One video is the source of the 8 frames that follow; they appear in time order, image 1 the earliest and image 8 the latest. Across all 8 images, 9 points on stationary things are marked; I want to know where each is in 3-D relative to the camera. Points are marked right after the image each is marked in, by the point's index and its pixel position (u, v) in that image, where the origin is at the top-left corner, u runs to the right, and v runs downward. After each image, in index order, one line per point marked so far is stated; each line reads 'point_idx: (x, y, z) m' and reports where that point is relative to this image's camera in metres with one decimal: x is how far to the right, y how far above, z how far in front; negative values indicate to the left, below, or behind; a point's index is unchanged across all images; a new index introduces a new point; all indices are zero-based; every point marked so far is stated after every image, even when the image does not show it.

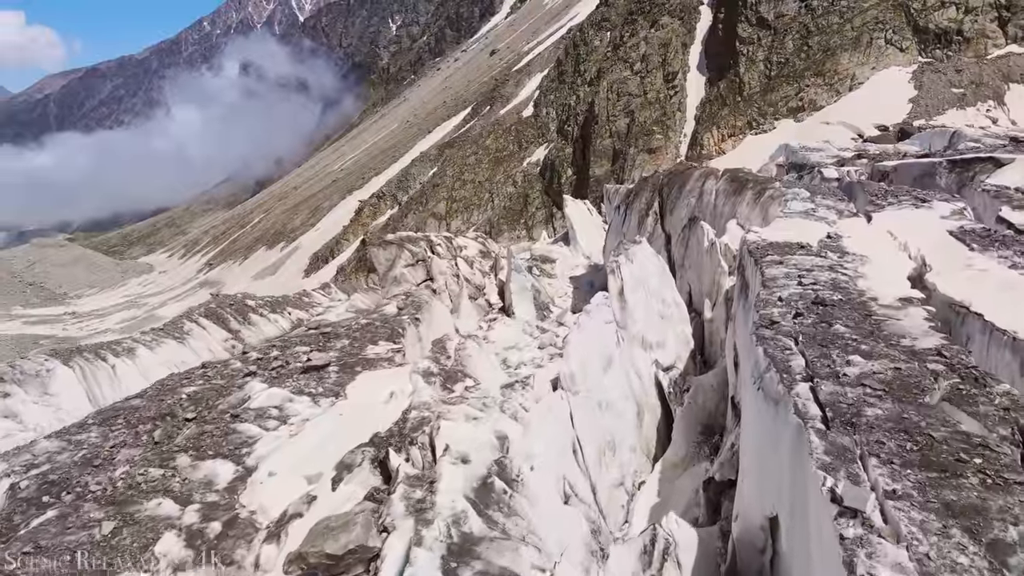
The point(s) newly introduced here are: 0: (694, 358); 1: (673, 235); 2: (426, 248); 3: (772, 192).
0: (+2.6, -1.0, +10.5) m
1: (+3.3, +1.1, +14.9) m
2: (-2.3, +1.0, +19.3) m
3: (+4.2, +1.6, +11.8) m
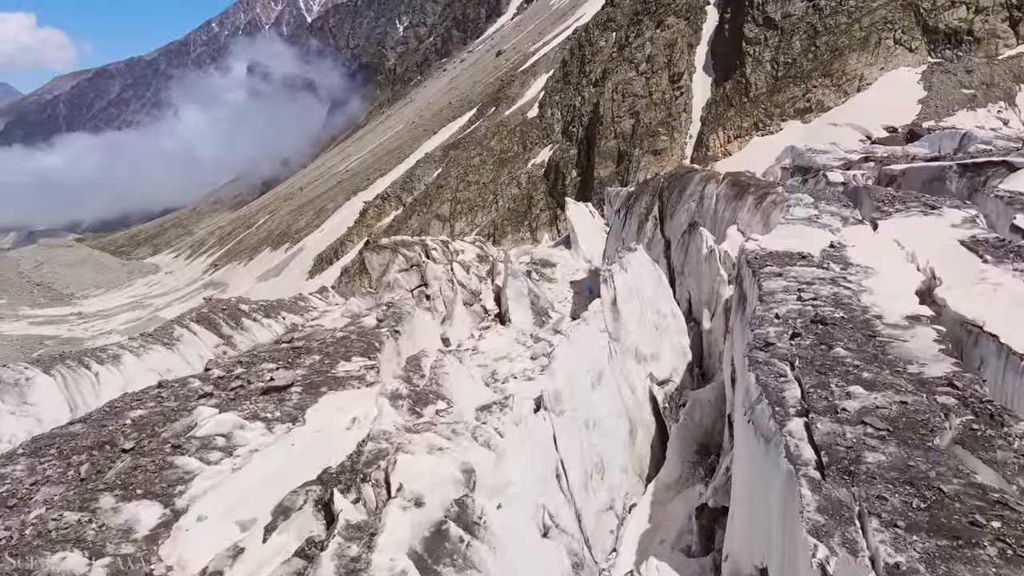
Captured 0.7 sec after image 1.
0: (+2.5, -1.1, +10.0) m
1: (+3.2, +0.9, +14.4) m
2: (-2.4, +0.9, +18.8) m
3: (+4.1, +1.4, +11.3) m
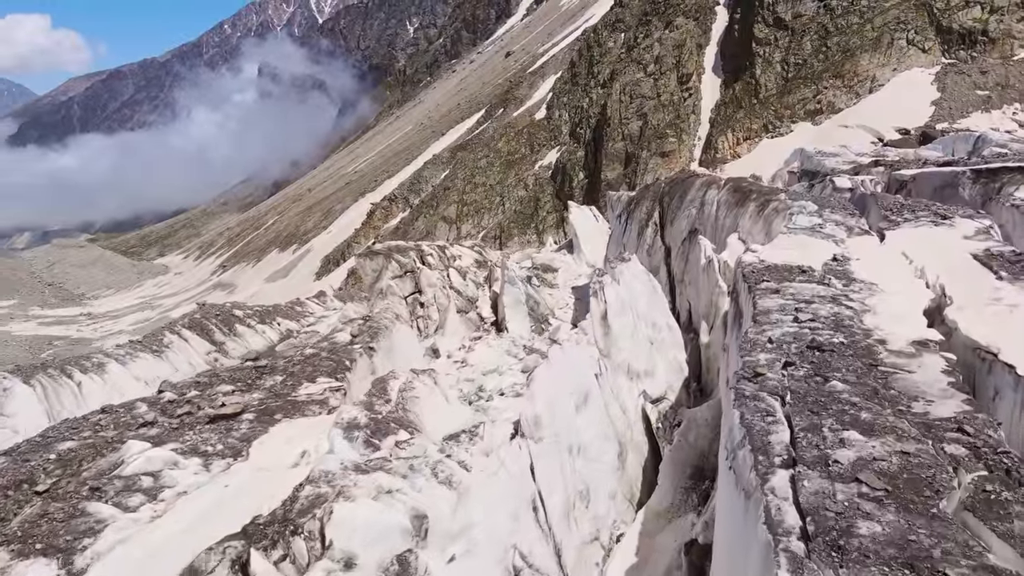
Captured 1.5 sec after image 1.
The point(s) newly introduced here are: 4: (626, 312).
0: (+2.3, -1.3, +9.5) m
1: (+3.0, +0.7, +13.9) m
2: (-2.5, +0.7, +18.4) m
3: (+3.9, +1.2, +10.8) m
4: (+1.5, -0.3, +9.8) m
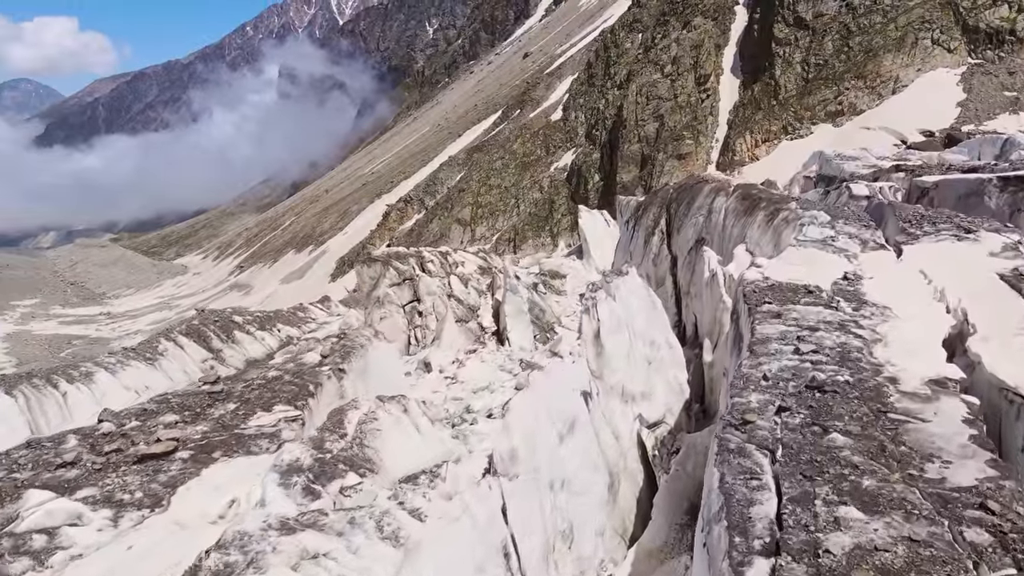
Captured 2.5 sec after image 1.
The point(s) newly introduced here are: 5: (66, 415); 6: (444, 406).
0: (+2.1, -1.5, +8.8) m
1: (+3.0, +0.5, +13.2) m
2: (-2.4, +0.5, +17.8) m
3: (+3.8, +1.0, +10.1) m
4: (+1.3, -0.5, +9.2) m
5: (-8.4, -2.4, +13.7) m
6: (-0.9, -1.6, +9.7) m
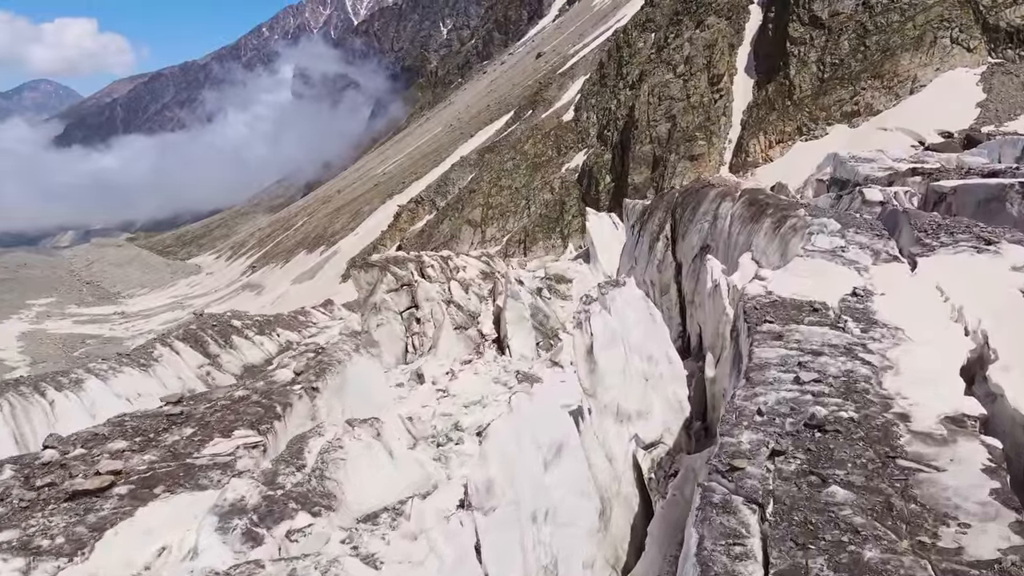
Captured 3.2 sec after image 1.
0: (+2.0, -1.6, +8.3) m
1: (+3.0, +0.4, +12.7) m
2: (-2.3, +0.4, +17.4) m
3: (+3.7, +0.9, +9.5) m
4: (+1.2, -0.7, +8.7) m
5: (-8.4, -2.5, +13.4) m
6: (-1.0, -1.7, +9.3) m
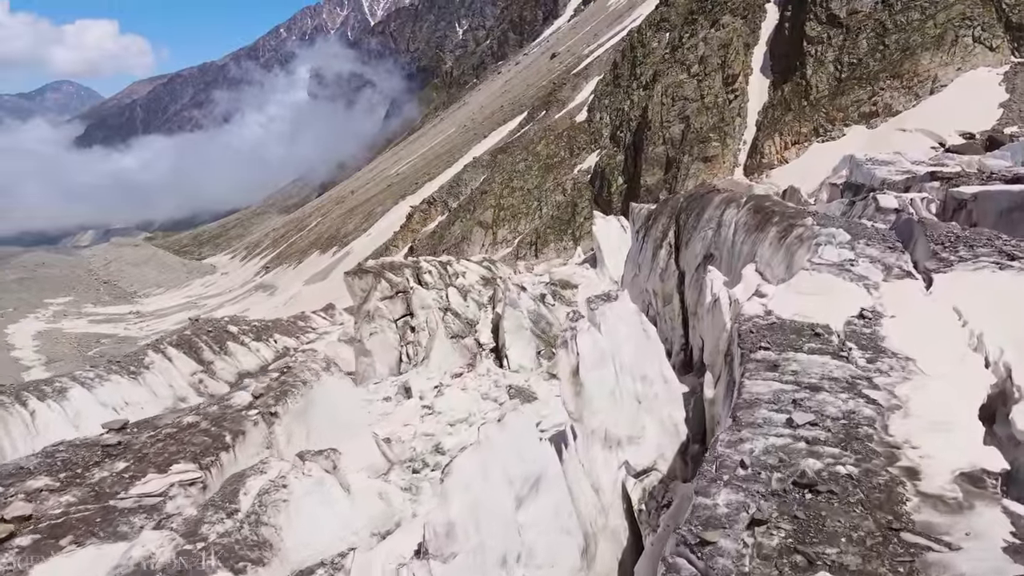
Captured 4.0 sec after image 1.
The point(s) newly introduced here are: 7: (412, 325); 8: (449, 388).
0: (+1.8, -1.8, +7.7) m
1: (+2.9, +0.2, +12.1) m
2: (-2.3, +0.2, +16.9) m
3: (+3.5, +0.7, +8.9) m
4: (+1.0, -0.8, +8.1) m
5: (-8.5, -2.6, +13.0) m
6: (-1.2, -1.9, +8.8) m
7: (-2.1, -0.8, +15.2) m
8: (-0.9, -1.5, +10.9) m
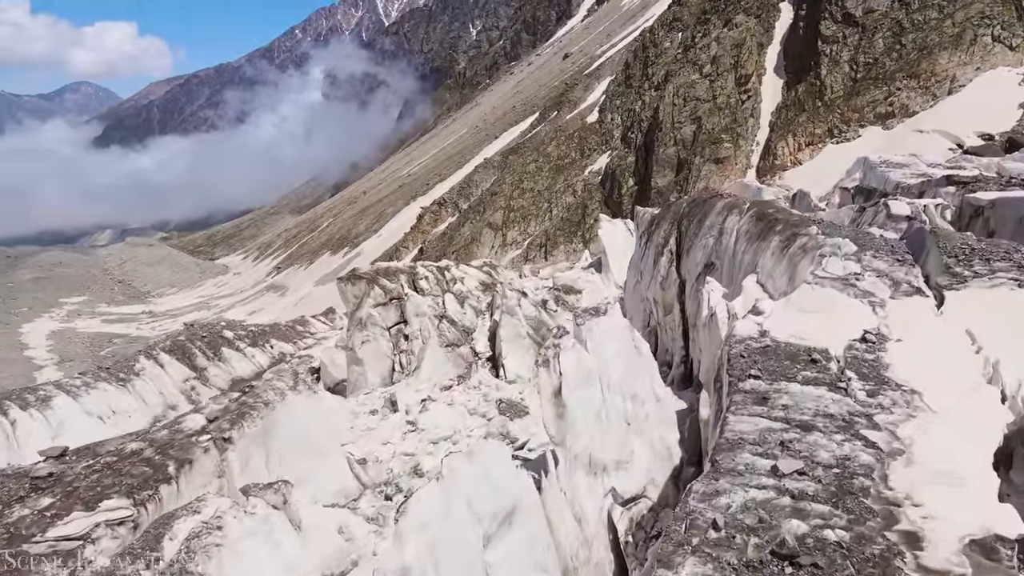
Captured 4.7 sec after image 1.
0: (+1.6, -1.9, +7.2) m
1: (+2.7, +0.1, +11.6) m
2: (-2.4, +0.1, +16.5) m
3: (+3.3, +0.5, +8.3) m
4: (+0.8, -1.0, +7.6) m
5: (-8.6, -2.7, +12.7) m
6: (-1.4, -2.0, +8.3) m
7: (-2.1, -0.9, +14.8) m
8: (-1.1, -1.6, +10.4) m
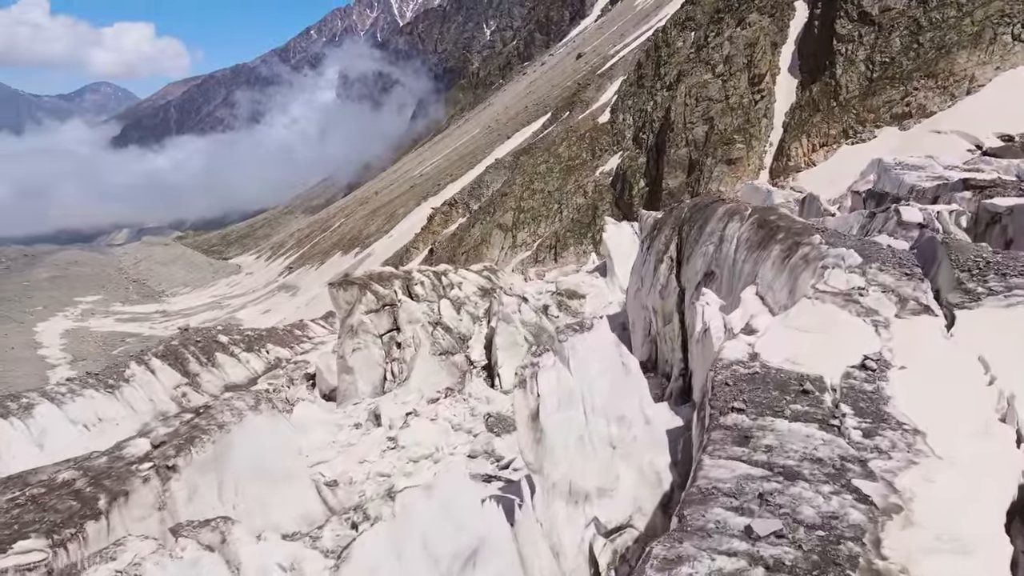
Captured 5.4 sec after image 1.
0: (+1.4, -2.1, +6.7) m
1: (+2.6, -0.1, +11.0) m
2: (-2.4, 0.0, +16.0) m
3: (+3.1, +0.4, +7.8) m
4: (+0.6, -1.1, +7.1) m
5: (-8.7, -2.8, +12.3) m
6: (-1.6, -2.1, +7.8) m
7: (-2.2, -1.0, +14.3) m
8: (-1.2, -1.8, +10.0) m
